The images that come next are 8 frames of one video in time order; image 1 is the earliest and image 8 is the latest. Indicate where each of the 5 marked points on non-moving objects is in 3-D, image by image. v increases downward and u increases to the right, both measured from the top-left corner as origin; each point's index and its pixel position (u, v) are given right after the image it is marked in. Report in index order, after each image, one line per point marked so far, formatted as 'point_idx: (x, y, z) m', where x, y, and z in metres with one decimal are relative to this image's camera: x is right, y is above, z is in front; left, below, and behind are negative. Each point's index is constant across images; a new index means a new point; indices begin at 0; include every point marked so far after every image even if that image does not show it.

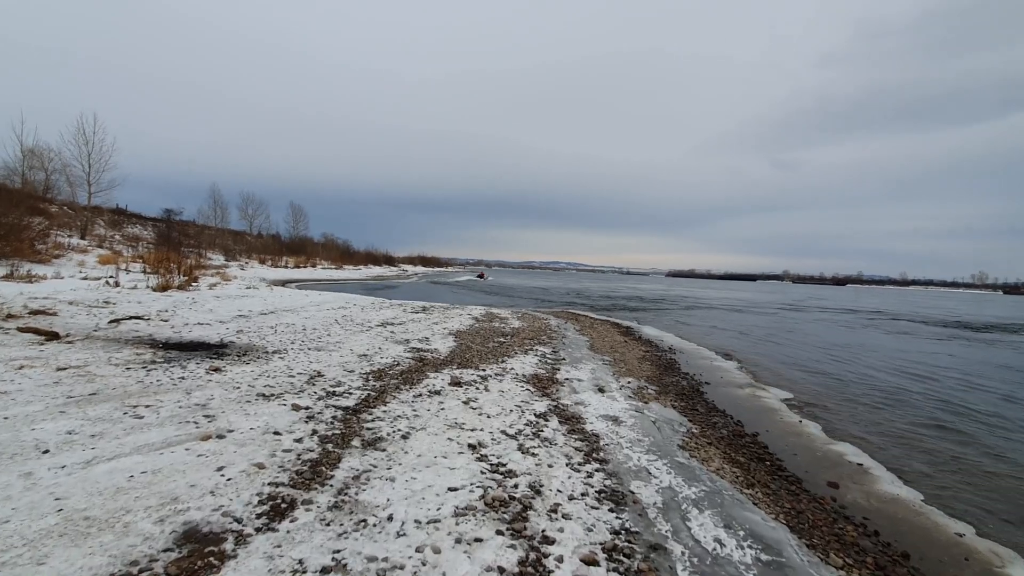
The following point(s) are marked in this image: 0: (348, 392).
0: (-2.4, -1.5, +7.6) m
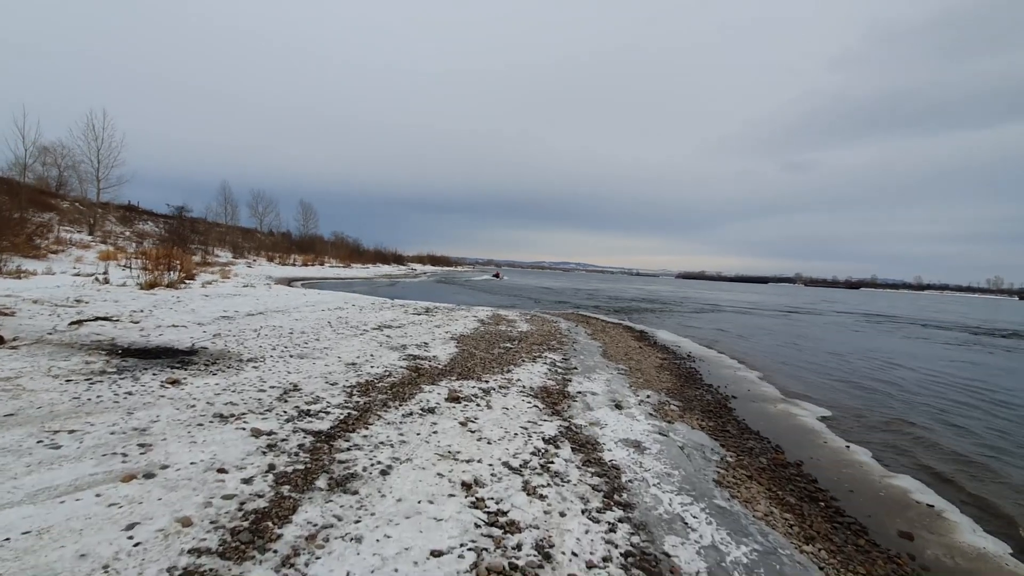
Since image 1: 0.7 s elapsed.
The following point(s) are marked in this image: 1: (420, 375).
0: (-2.3, -1.5, +6.5) m
1: (-1.6, -1.5, +9.1) m
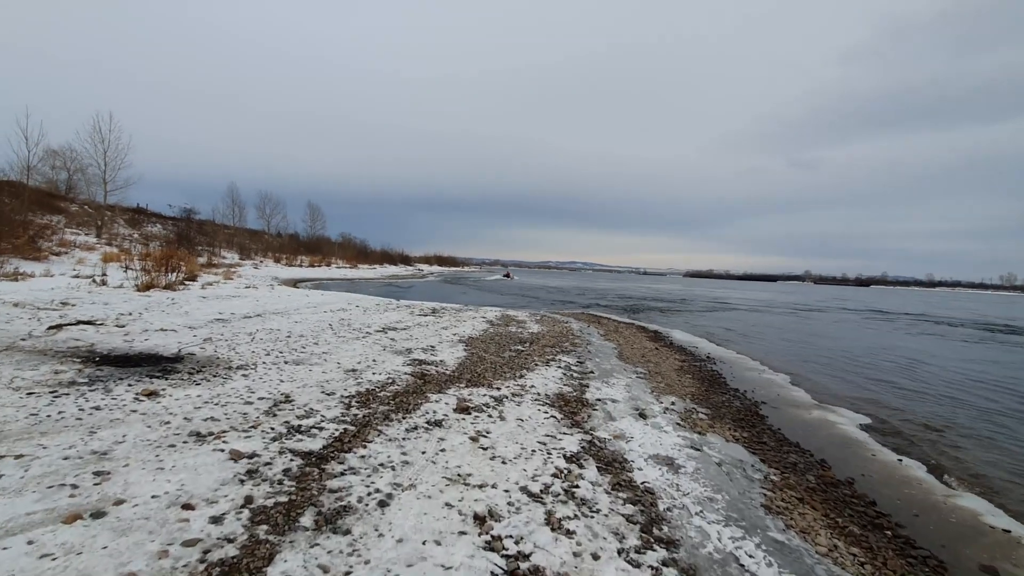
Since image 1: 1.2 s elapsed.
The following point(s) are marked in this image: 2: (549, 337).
0: (-2.1, -1.5, +5.7) m
1: (-1.4, -1.5, +8.4) m
2: (+1.1, -1.5, +16.1) m
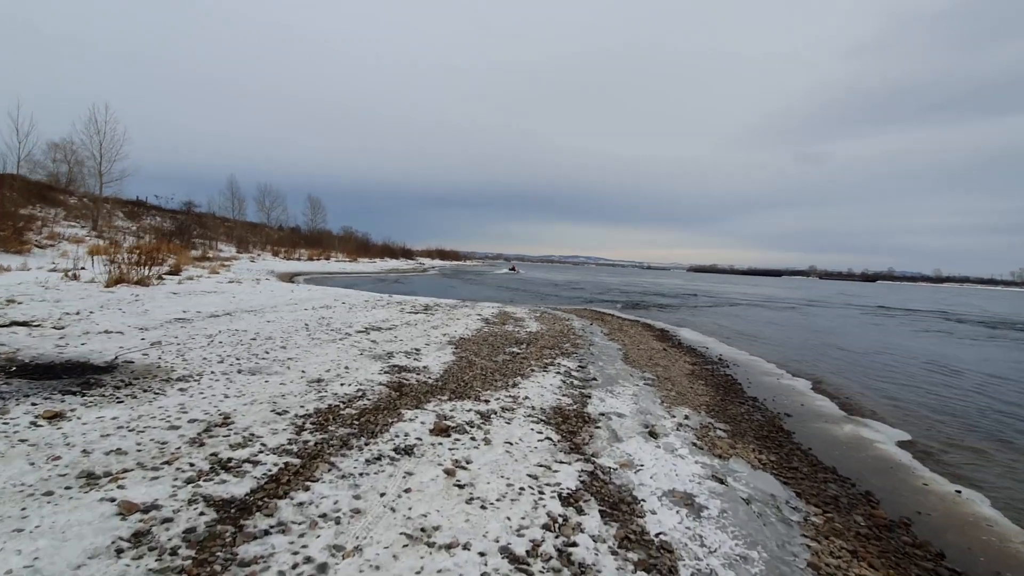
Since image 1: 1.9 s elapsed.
0: (-2.3, -1.5, +4.6) m
1: (-1.5, -1.5, +7.2) m
2: (+1.0, -1.4, +15.0) m
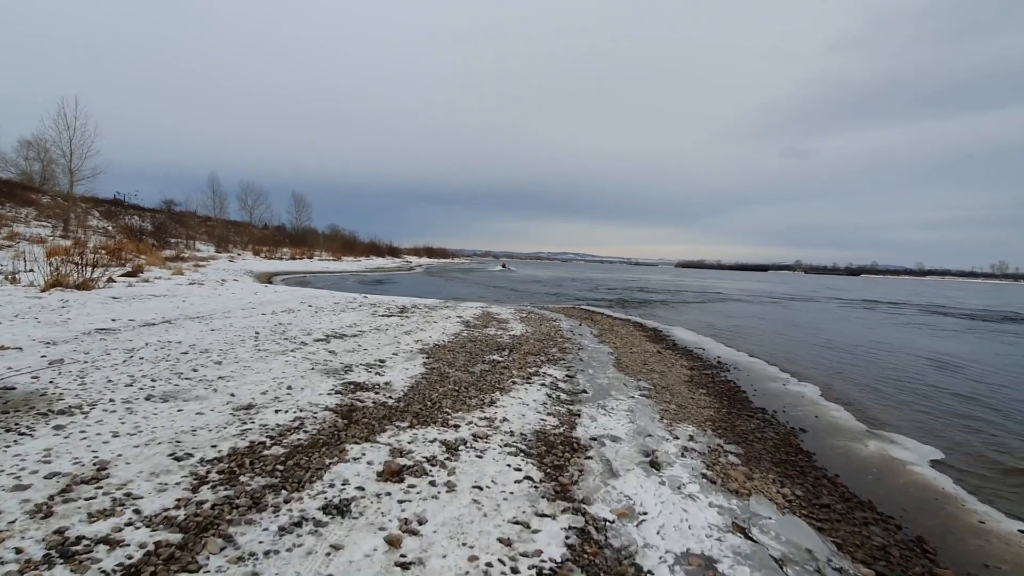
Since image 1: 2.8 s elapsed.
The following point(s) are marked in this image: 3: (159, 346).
0: (-2.5, -1.6, +3.3) m
1: (-1.8, -1.5, +5.9) m
2: (+0.5, -1.4, +13.7) m
3: (-5.3, -0.9, +8.1) m
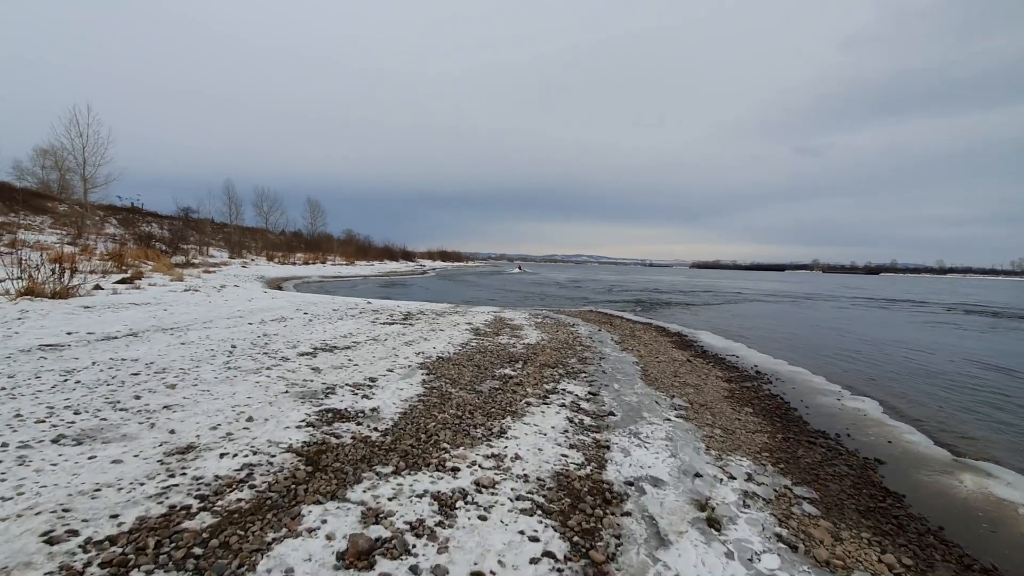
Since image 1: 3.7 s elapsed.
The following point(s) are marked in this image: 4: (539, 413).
0: (-2.5, -1.6, +2.0) m
1: (-1.7, -1.6, +4.6) m
2: (+0.9, -1.5, +12.3) m
3: (-5.2, -1.0, +6.9) m
4: (+0.4, -1.7, +7.3) m
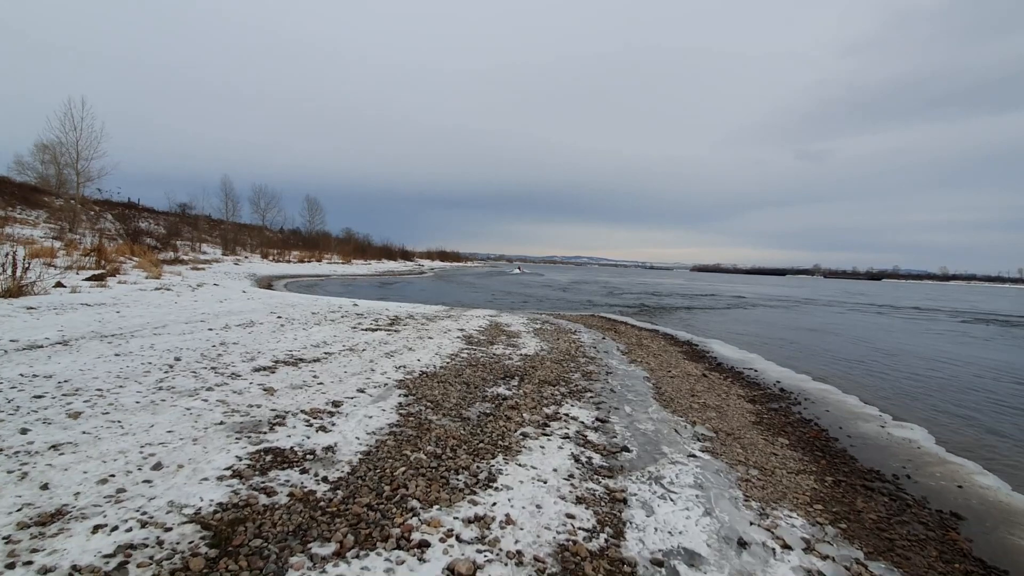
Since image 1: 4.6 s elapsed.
0: (-2.5, -1.7, +0.7) m
1: (-1.8, -1.6, +3.3) m
2: (+0.8, -1.6, +11.0) m
3: (-5.2, -1.0, +5.5) m
4: (+0.3, -1.8, +6.0) m
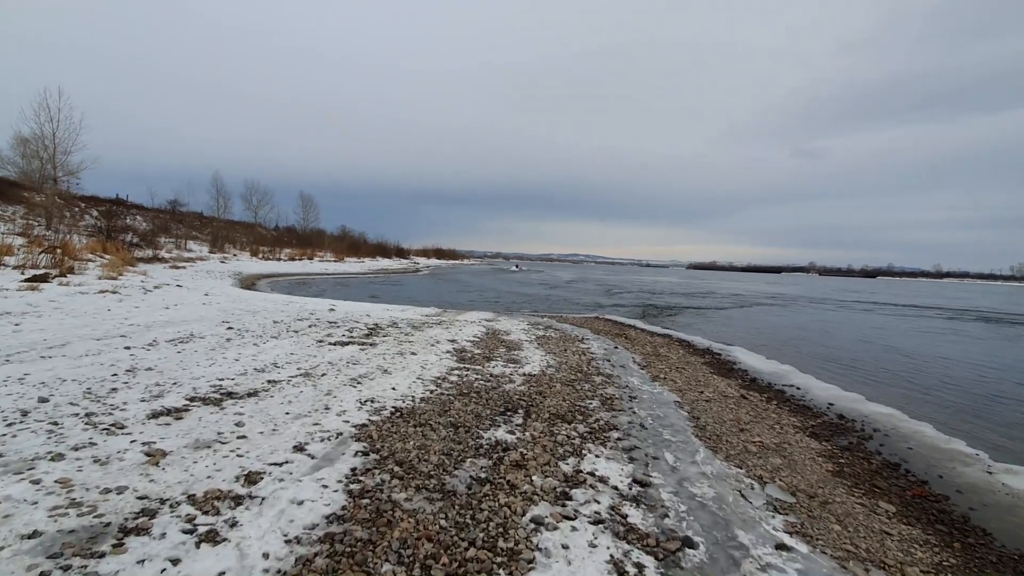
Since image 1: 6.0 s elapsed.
0: (-2.4, -1.8, -1.5) m
1: (-1.7, -1.7, +1.2) m
2: (+0.8, -1.7, +8.9) m
3: (-5.2, -1.1, +3.4) m
4: (+0.3, -1.9, +3.9) m
